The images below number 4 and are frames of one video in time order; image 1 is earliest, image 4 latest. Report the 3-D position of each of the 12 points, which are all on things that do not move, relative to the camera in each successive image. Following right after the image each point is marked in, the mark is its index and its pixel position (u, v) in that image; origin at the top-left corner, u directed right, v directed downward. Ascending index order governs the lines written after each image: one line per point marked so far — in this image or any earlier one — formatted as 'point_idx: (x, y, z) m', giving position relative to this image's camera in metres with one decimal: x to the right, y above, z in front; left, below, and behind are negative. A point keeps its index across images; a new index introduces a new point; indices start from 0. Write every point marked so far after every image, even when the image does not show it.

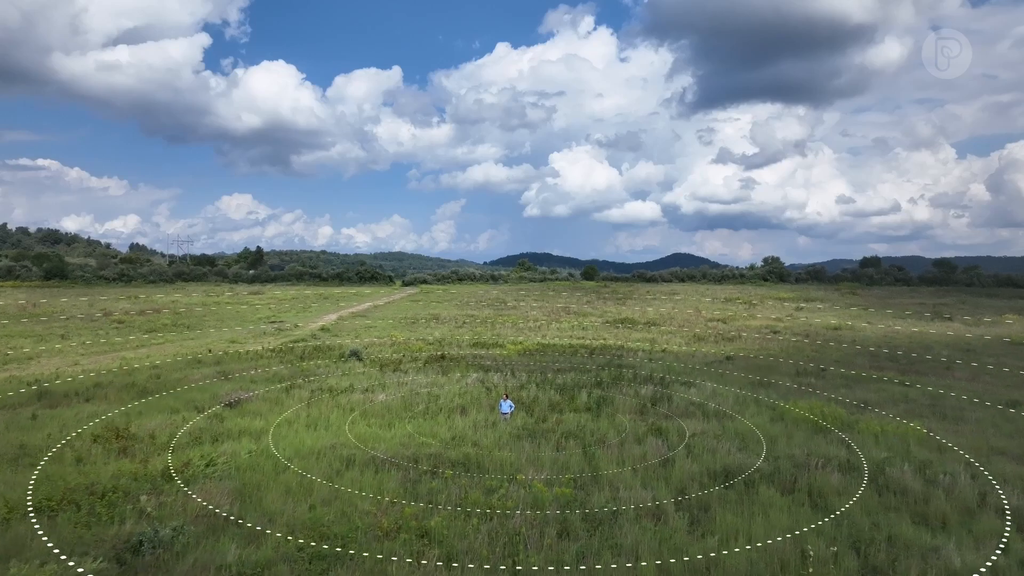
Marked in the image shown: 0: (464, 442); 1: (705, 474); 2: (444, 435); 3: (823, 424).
0: (-1.3, -4.2, +15.9) m
1: (+4.5, -4.4, +13.7) m
2: (-1.9, -4.2, +16.7) m
3: (+10.2, -4.5, +19.2) m
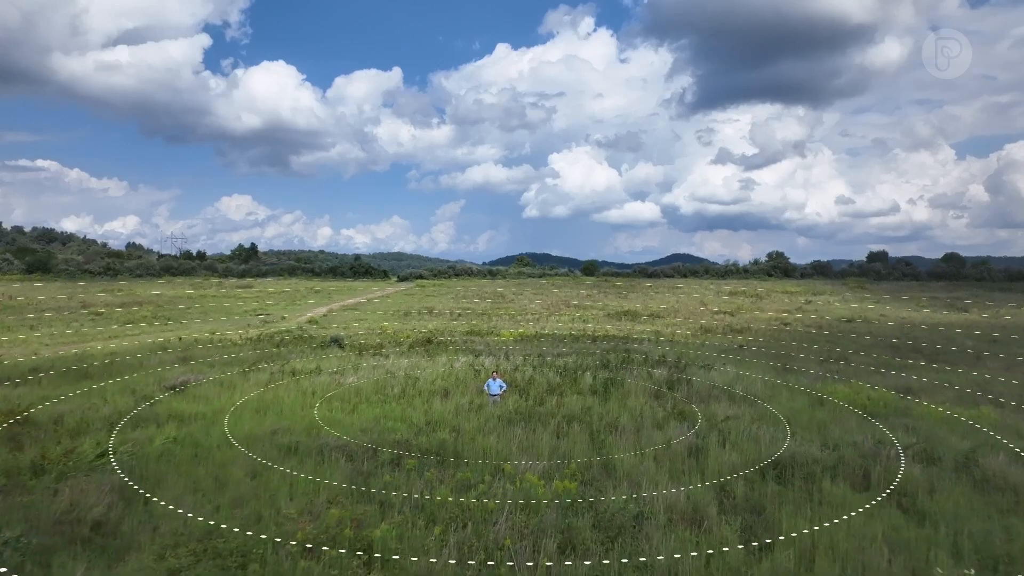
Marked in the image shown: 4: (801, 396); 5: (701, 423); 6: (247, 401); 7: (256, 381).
0: (-1.5, -3.1, +12.7) m
1: (+4.3, -3.3, +10.6) m
2: (-2.2, -3.0, +13.5) m
3: (+10.0, -3.3, +16.1) m
4: (+8.7, -3.2, +17.6) m
5: (+4.4, -3.1, +13.5) m
6: (-7.3, -3.1, +16.0) m
7: (-8.3, -3.0, +18.9) m
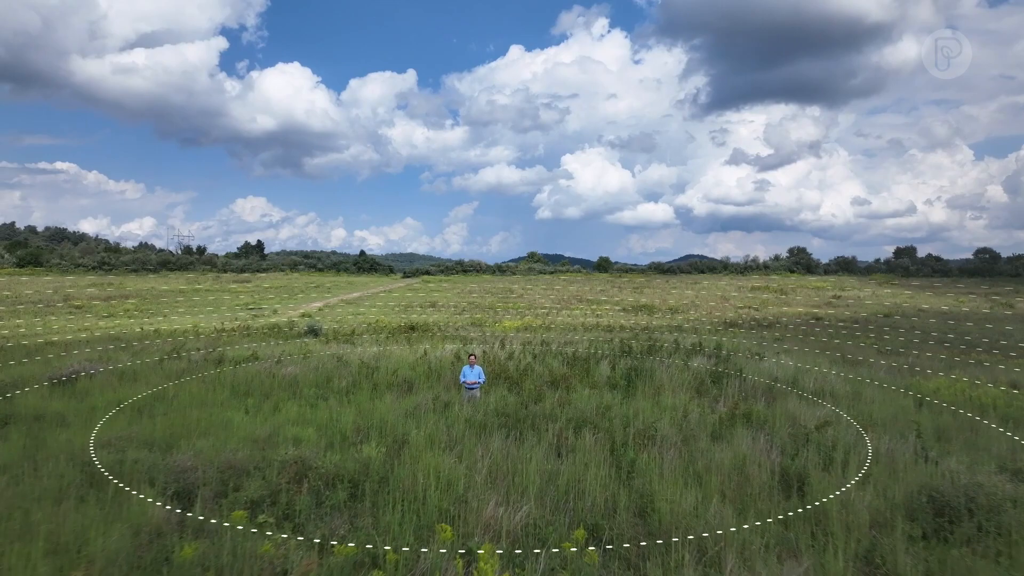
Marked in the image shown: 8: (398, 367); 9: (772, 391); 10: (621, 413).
0: (-1.9, -2.1, +8.1) m
1: (+3.9, -2.3, +5.8) m
2: (-2.5, -2.1, +8.9) m
3: (+9.7, -2.3, +11.2) m
4: (+8.5, -2.3, +12.7) m
5: (+4.0, -2.2, +8.7) m
6: (-7.5, -2.1, +11.5) m
7: (-8.5, -2.0, +14.4) m
8: (-2.7, -1.9, +14.1) m
9: (+5.5, -2.1, +12.3) m
10: (+1.8, -2.0, +9.5) m
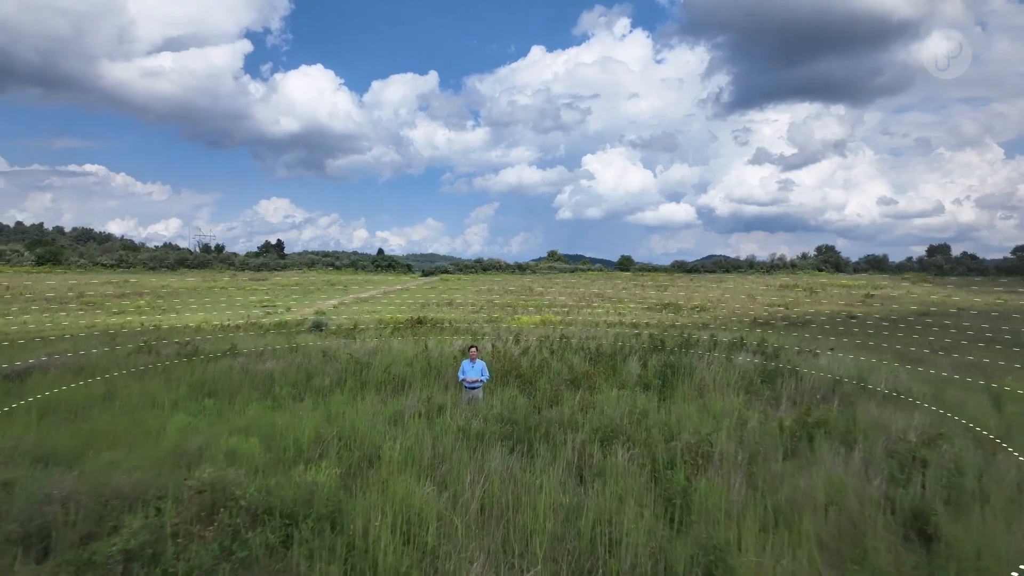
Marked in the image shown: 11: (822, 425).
0: (-1.8, -1.7, +6.2) m
1: (+3.9, -1.9, +3.7) m
2: (-2.4, -1.7, +7.0) m
3: (+9.9, -2.0, +8.8) m
4: (+8.7, -1.9, +10.4) m
5: (+4.1, -1.8, +6.6) m
6: (-7.3, -1.8, +9.7) m
7: (-8.2, -1.7, +12.7) m
8: (-2.5, -1.6, +12.2) m
9: (+5.7, -1.8, +10.1) m
10: (+1.9, -1.7, +7.4) m
11: (+4.0, -1.8, +7.5) m
